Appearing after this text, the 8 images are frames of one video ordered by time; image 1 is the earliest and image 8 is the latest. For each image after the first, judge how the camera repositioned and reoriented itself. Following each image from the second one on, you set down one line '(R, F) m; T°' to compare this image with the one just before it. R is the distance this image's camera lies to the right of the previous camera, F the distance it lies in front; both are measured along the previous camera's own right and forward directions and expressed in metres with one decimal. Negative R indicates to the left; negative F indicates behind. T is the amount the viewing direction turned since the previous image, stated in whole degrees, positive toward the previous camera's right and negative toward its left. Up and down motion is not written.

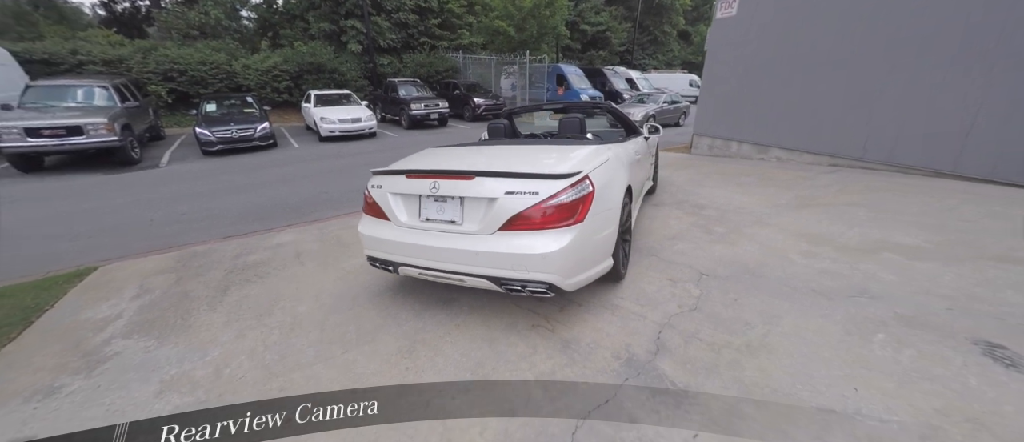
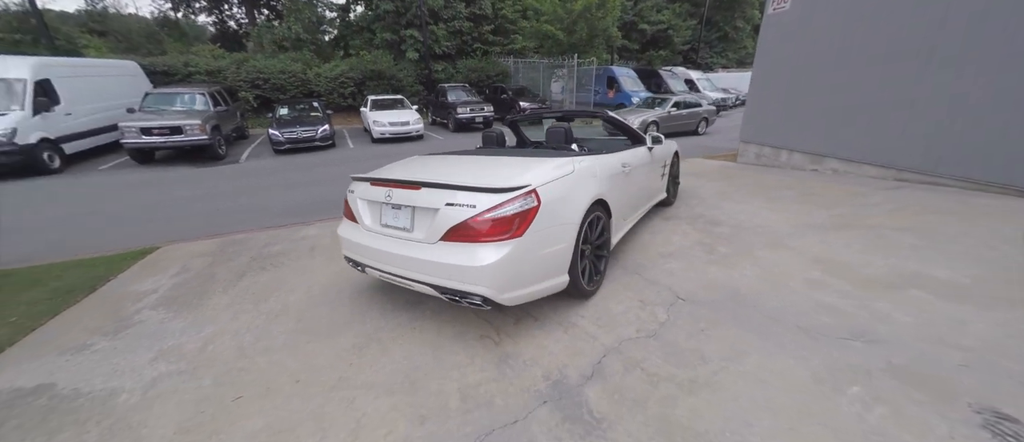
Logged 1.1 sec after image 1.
(+0.8, 0.0) m; -10°
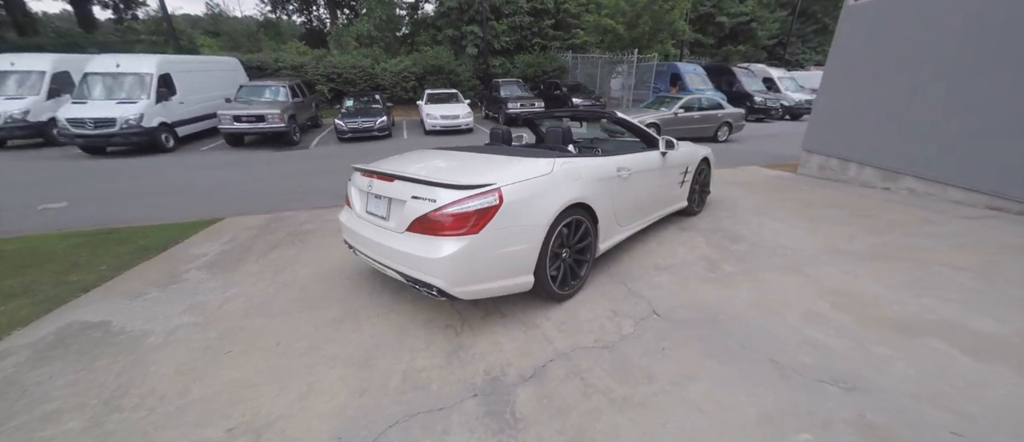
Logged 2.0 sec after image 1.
(+0.7, 0.0) m; -10°
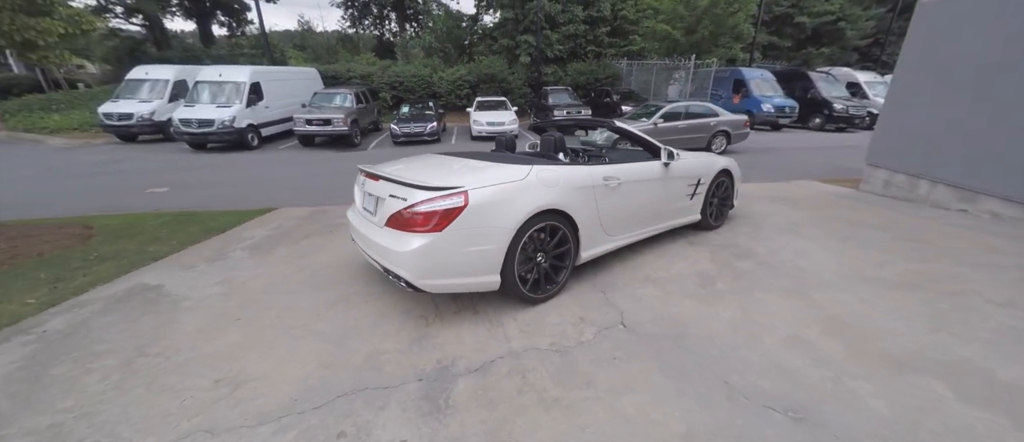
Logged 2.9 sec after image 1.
(+0.7, -0.1) m; -9°
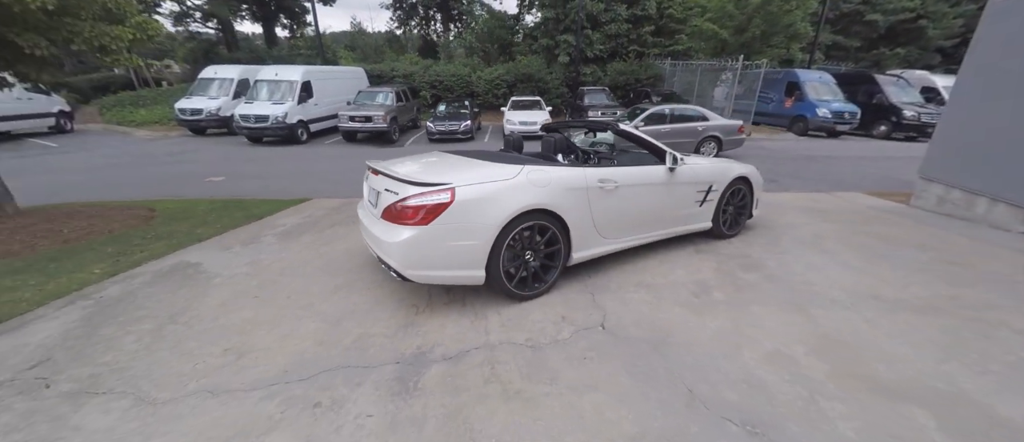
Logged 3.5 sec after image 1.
(+0.4, -0.1) m; -6°
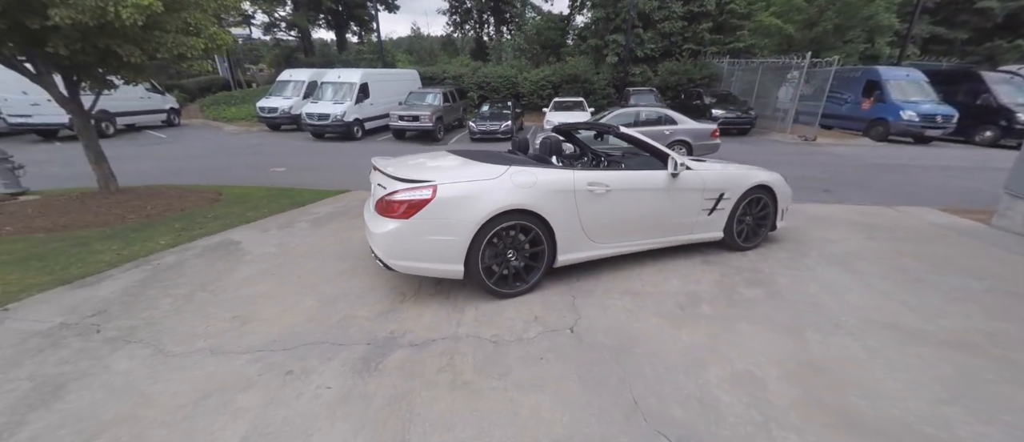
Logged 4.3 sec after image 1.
(+0.6, 0.0) m; -8°
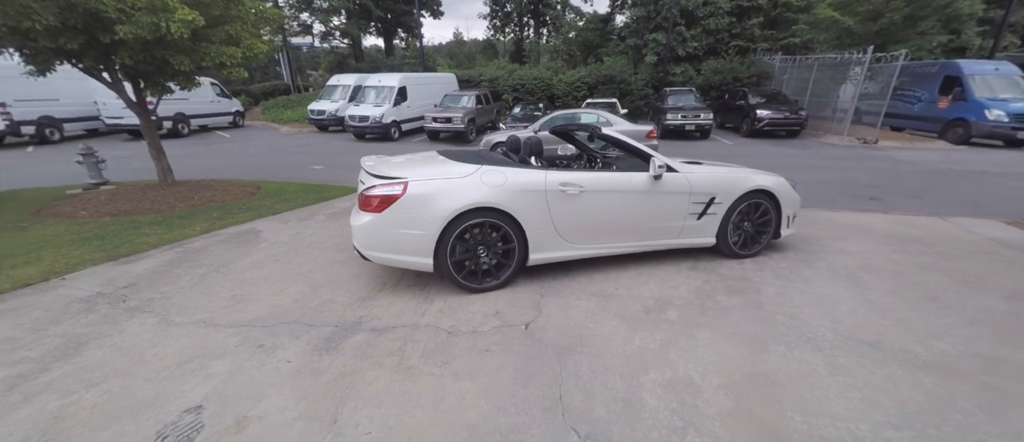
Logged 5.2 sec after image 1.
(+0.7, 0.0) m; -7°
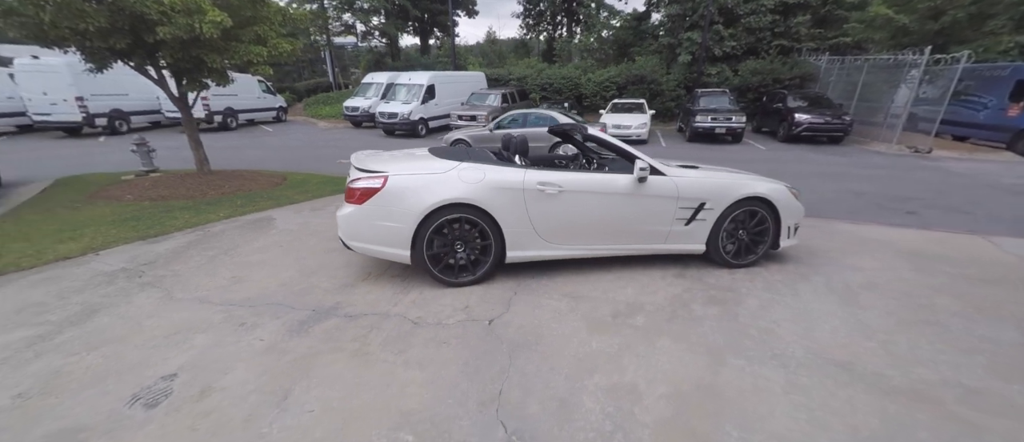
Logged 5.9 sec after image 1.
(+0.5, 0.0) m; -5°
